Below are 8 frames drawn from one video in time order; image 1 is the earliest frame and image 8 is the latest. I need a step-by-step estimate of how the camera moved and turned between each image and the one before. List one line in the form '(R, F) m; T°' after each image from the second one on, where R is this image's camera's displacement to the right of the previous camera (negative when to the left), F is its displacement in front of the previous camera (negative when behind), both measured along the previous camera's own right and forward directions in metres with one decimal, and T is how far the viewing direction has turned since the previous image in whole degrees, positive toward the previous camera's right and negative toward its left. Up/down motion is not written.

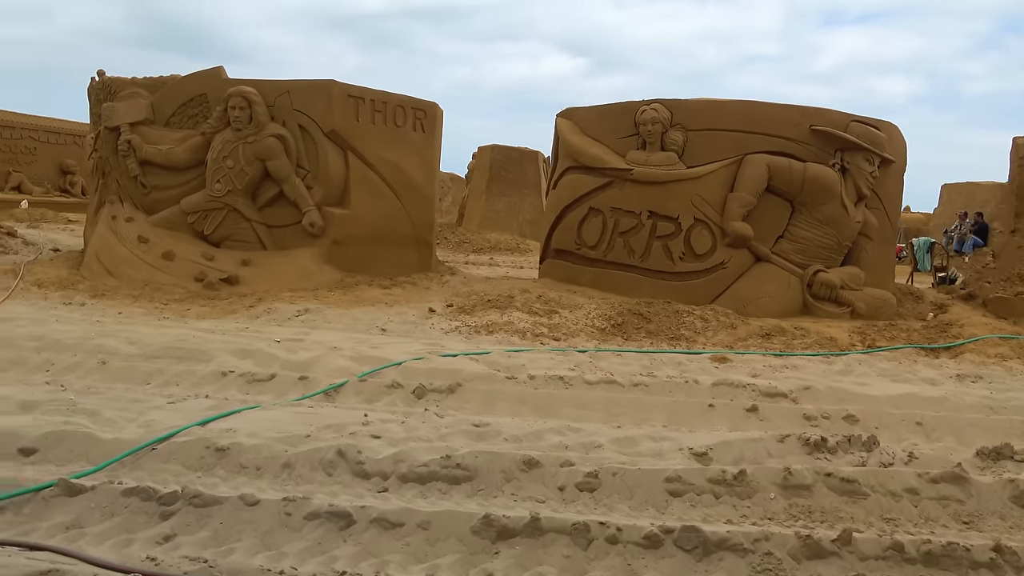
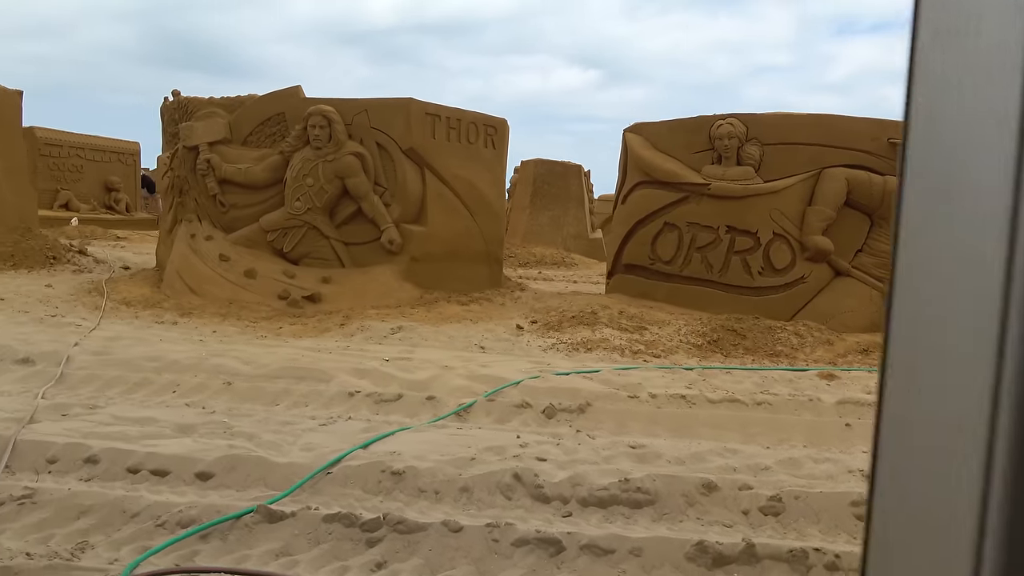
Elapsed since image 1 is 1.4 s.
(-0.5, 0.0) m; -1°
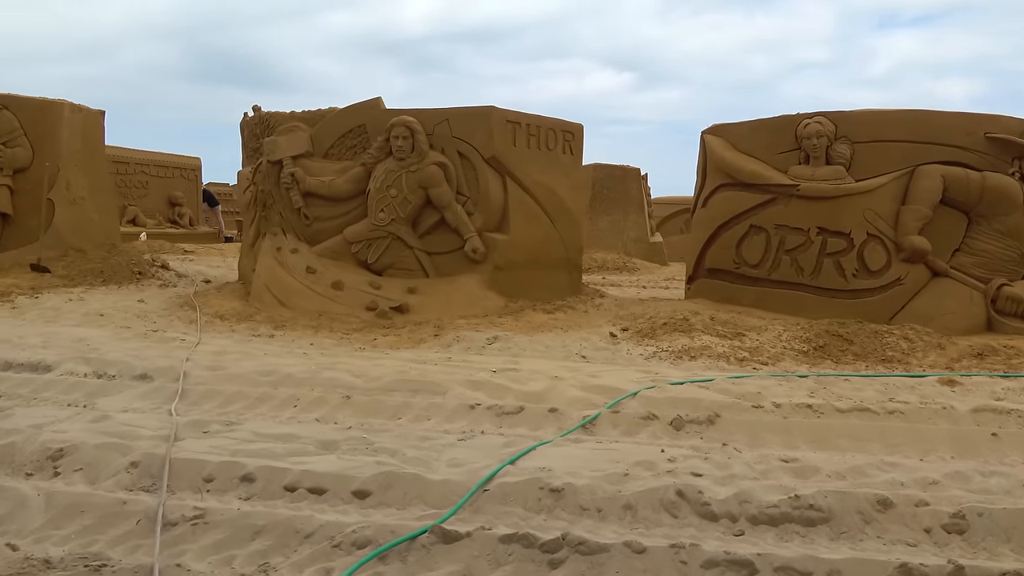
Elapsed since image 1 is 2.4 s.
(-0.4, 0.0) m; -3°
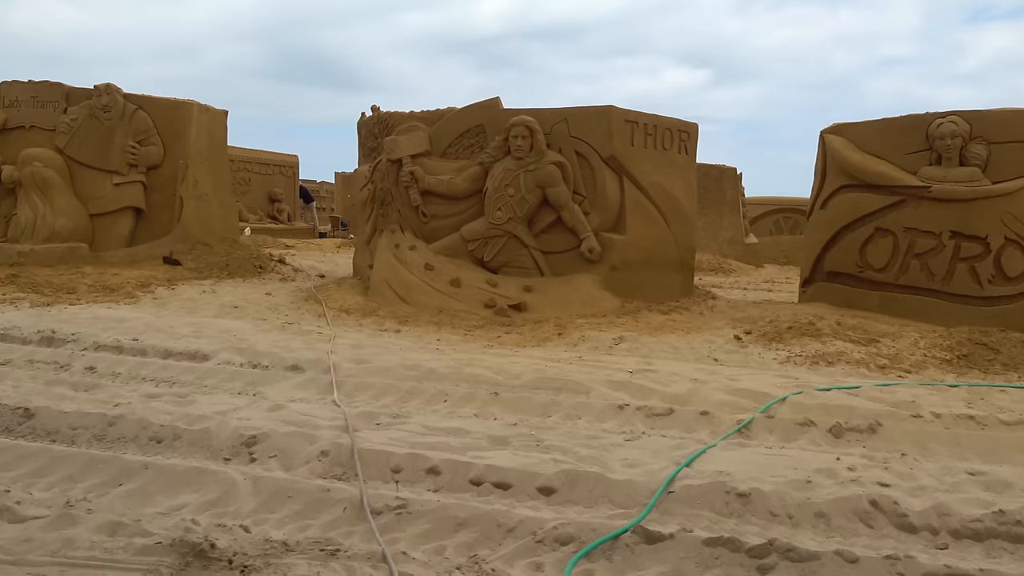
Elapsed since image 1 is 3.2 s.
(-0.4, 0.0) m; -5°
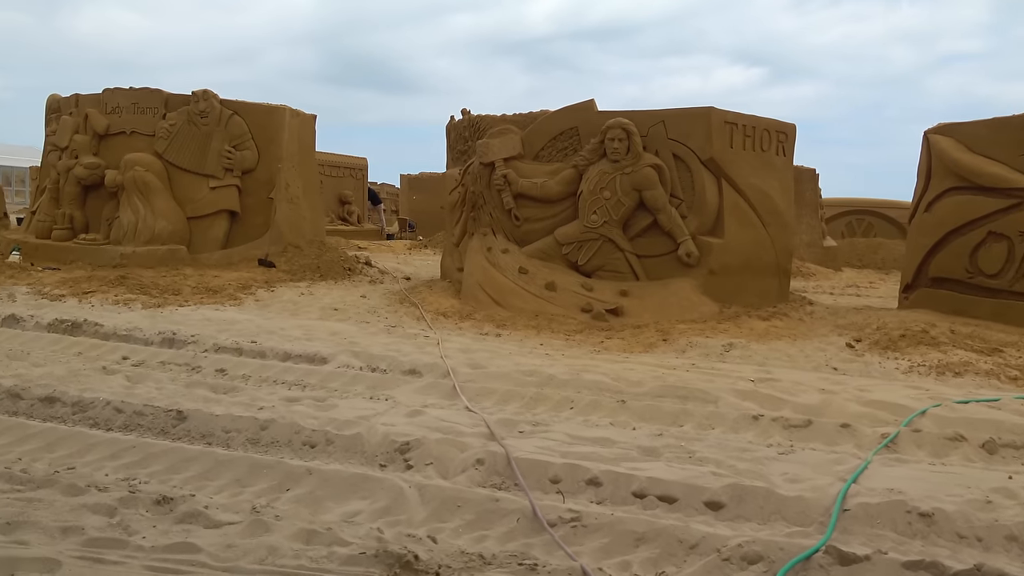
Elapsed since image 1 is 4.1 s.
(-0.3, 0.0) m; -4°
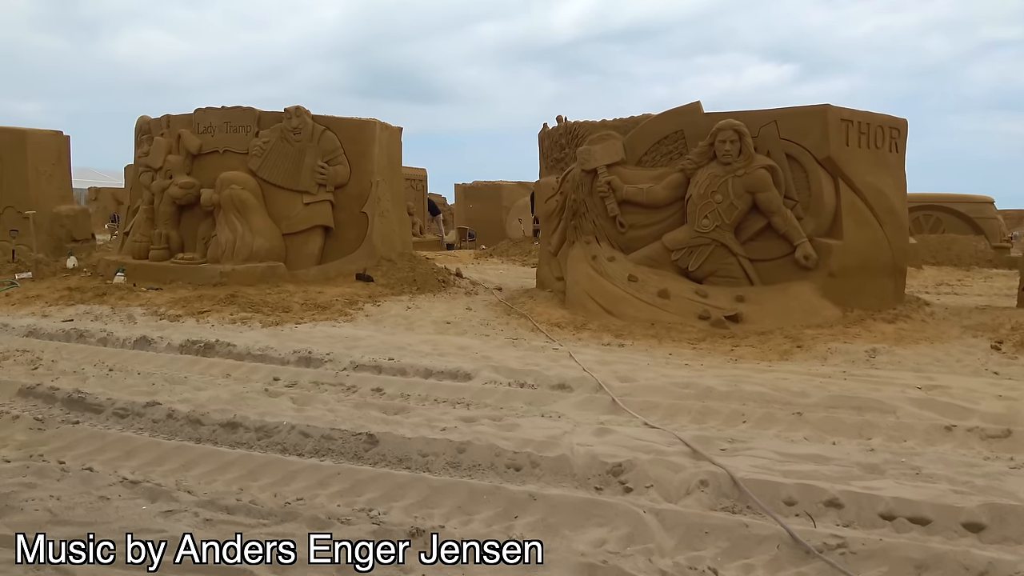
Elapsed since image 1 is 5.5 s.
(-0.6, +0.1) m; -2°
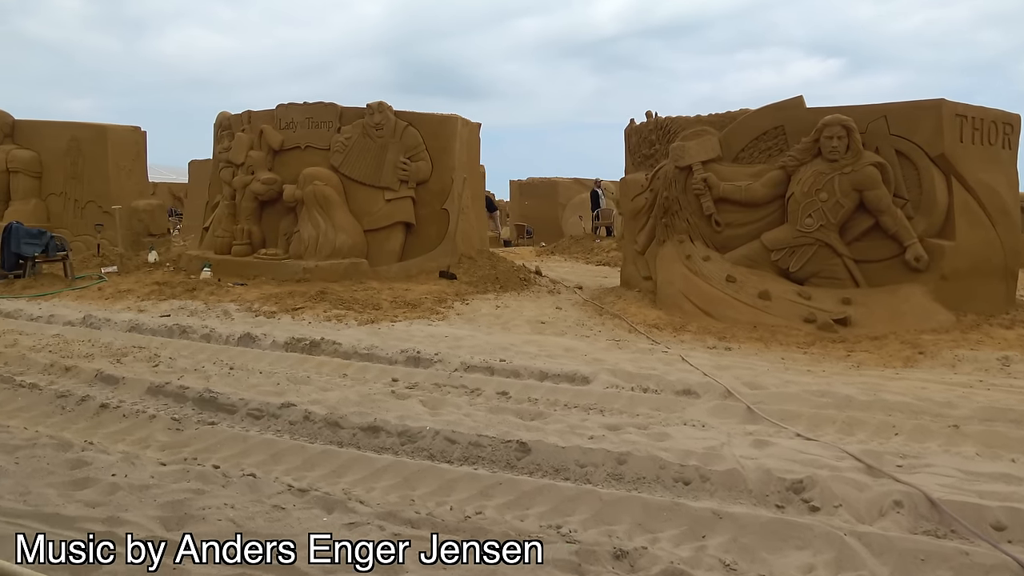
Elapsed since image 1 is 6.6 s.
(-0.4, +0.1) m; -3°
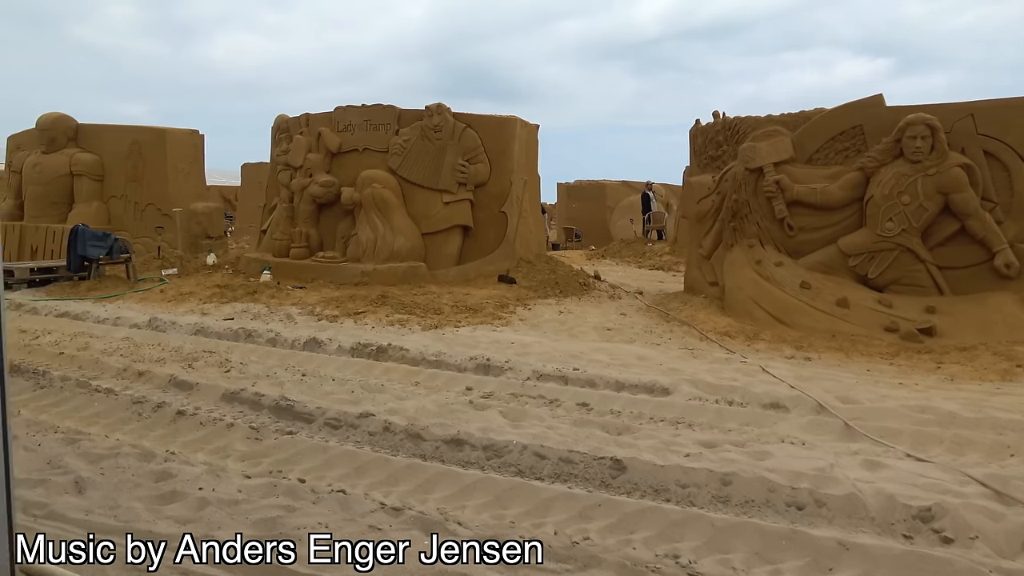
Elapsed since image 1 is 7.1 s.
(-0.2, +0.1) m; -3°
